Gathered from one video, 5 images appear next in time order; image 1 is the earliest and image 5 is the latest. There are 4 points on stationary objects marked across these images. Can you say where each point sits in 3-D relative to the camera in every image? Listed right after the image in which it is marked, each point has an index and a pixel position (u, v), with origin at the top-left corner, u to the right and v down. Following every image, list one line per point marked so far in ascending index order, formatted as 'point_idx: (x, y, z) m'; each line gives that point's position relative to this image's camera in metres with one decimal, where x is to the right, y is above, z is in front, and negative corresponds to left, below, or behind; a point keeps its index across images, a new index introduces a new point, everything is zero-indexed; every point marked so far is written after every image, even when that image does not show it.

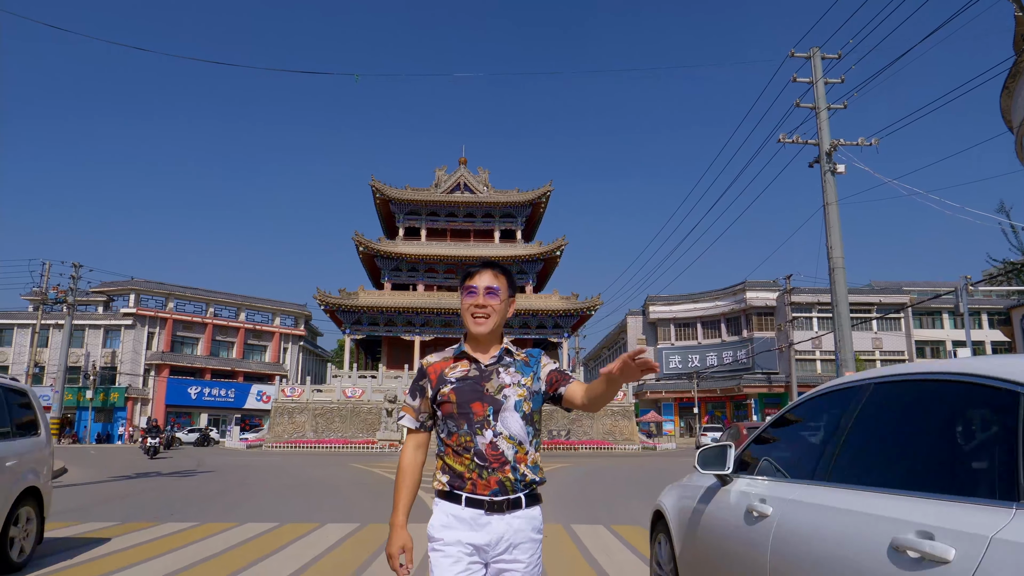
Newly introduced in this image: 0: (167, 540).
0: (-3.4, -2.4, +6.6) m
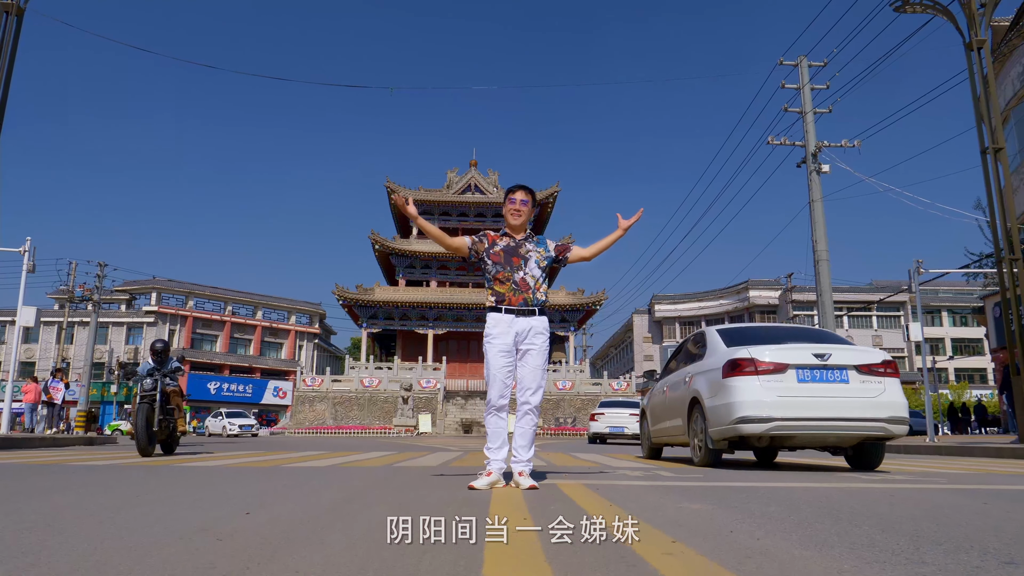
0: (-3.3, -2.1, +8.4) m
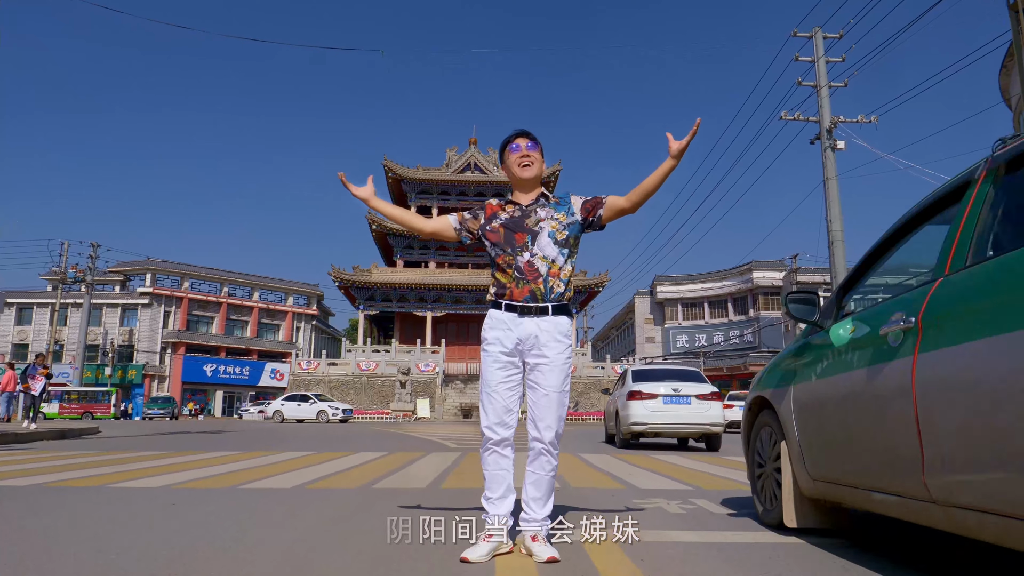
0: (-3.2, -1.9, +7.6) m
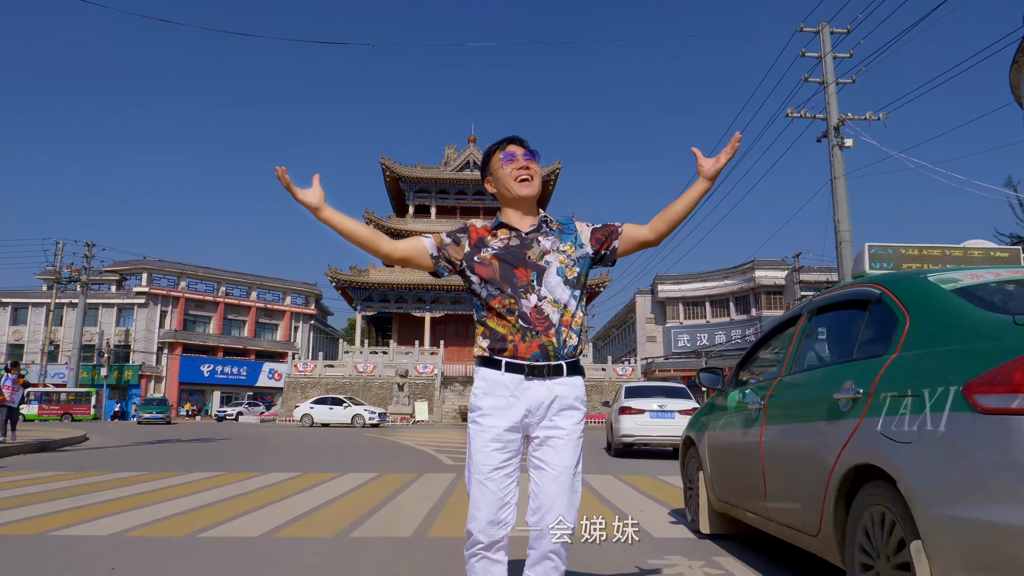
0: (-3.3, -2.0, +7.0) m
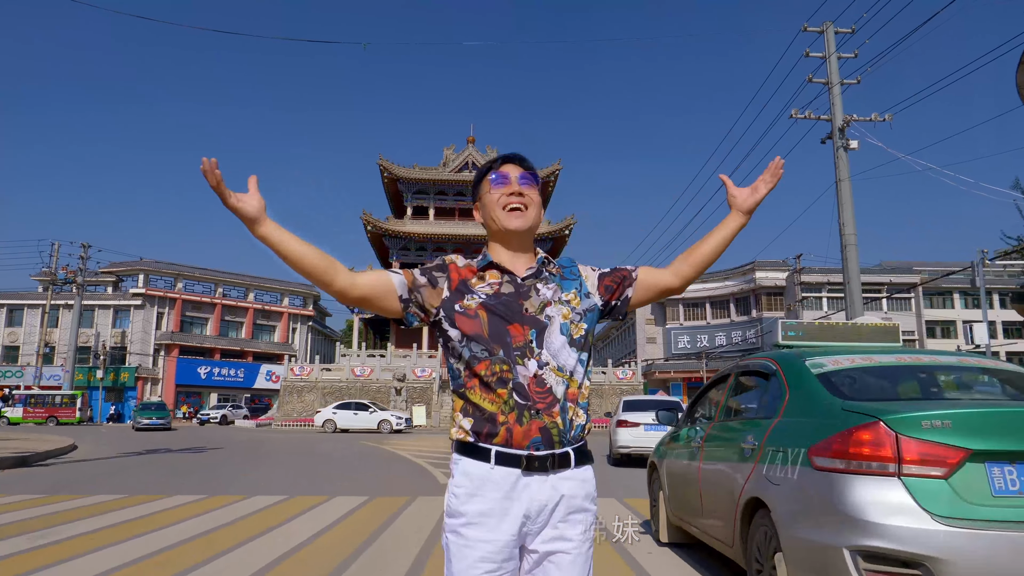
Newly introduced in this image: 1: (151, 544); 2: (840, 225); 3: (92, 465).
0: (-3.3, -2.2, +6.6) m
1: (-2.8, -1.9, +5.1) m
2: (+9.3, +1.8, +19.2) m
3: (-7.6, -3.2, +12.2) m
